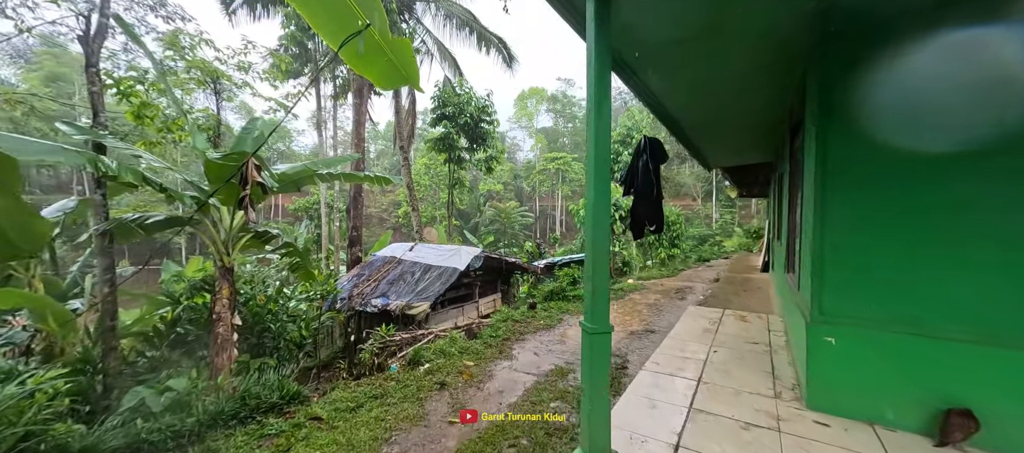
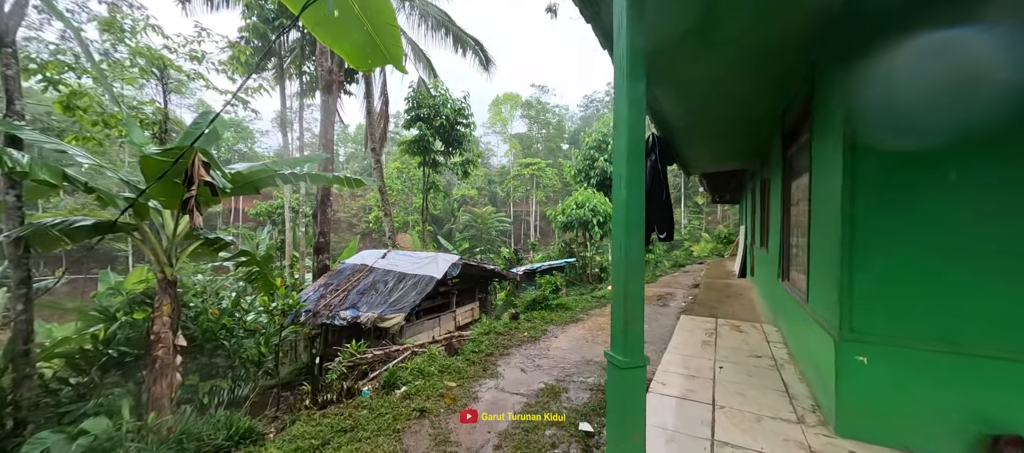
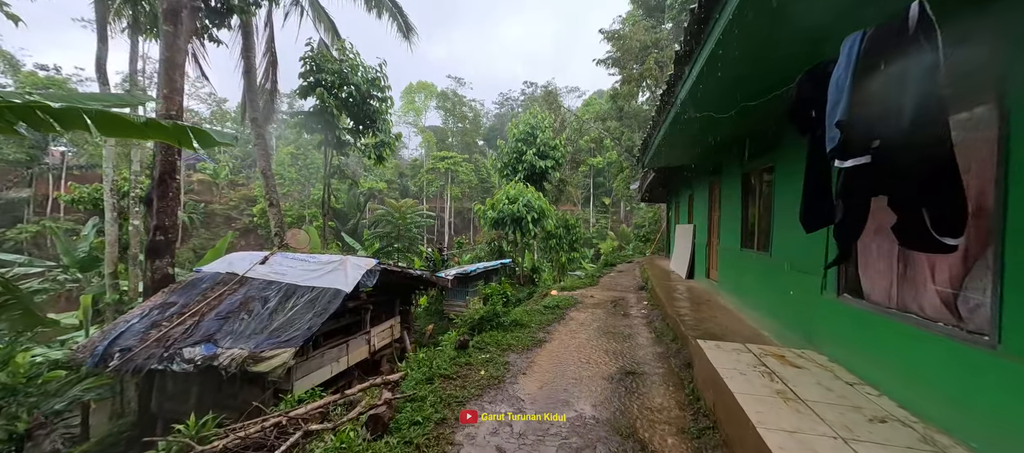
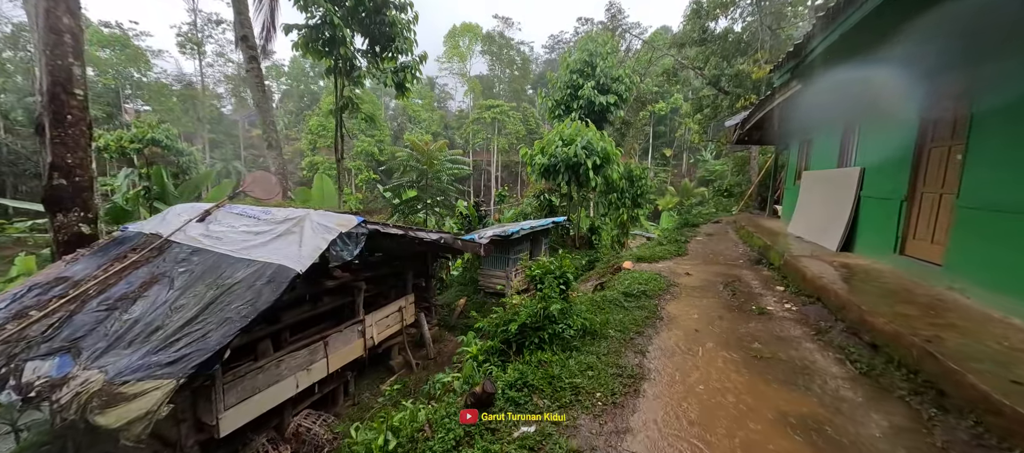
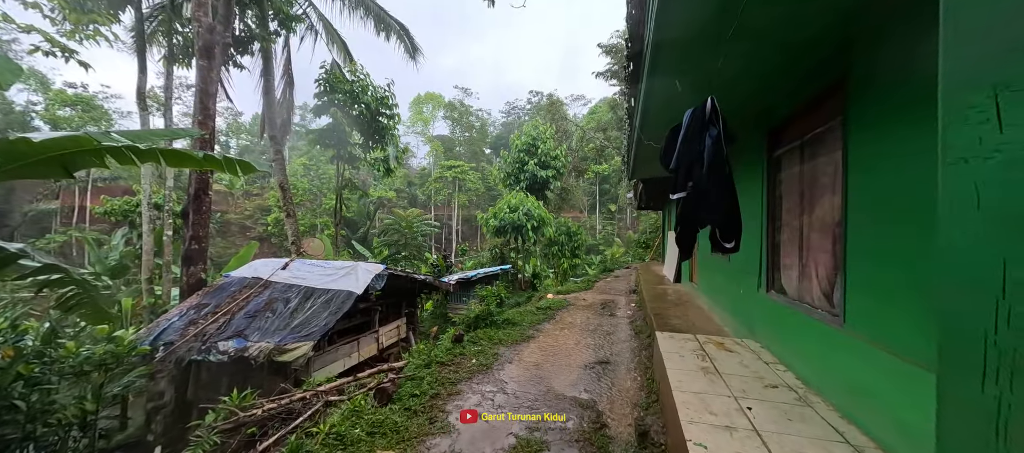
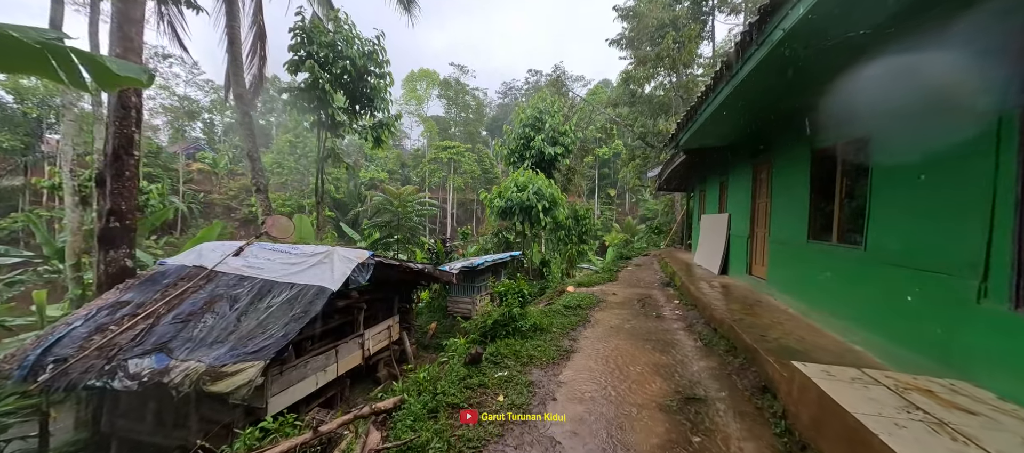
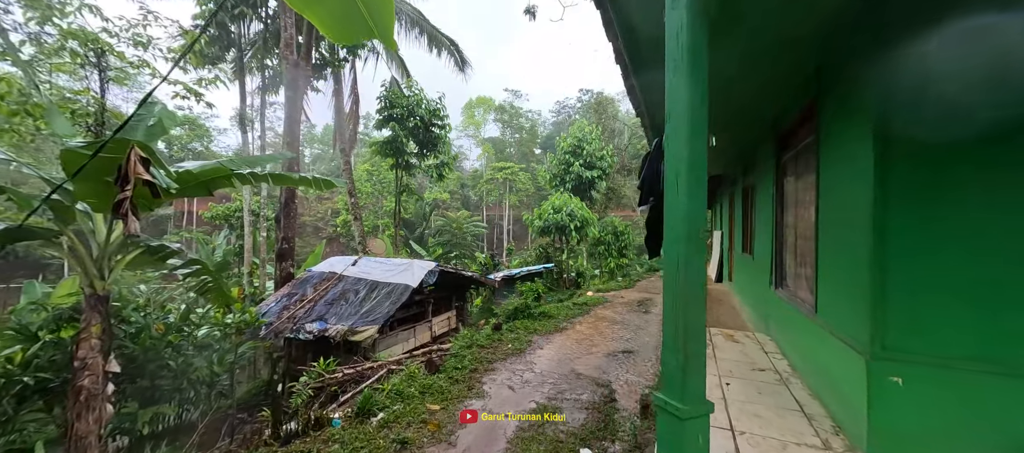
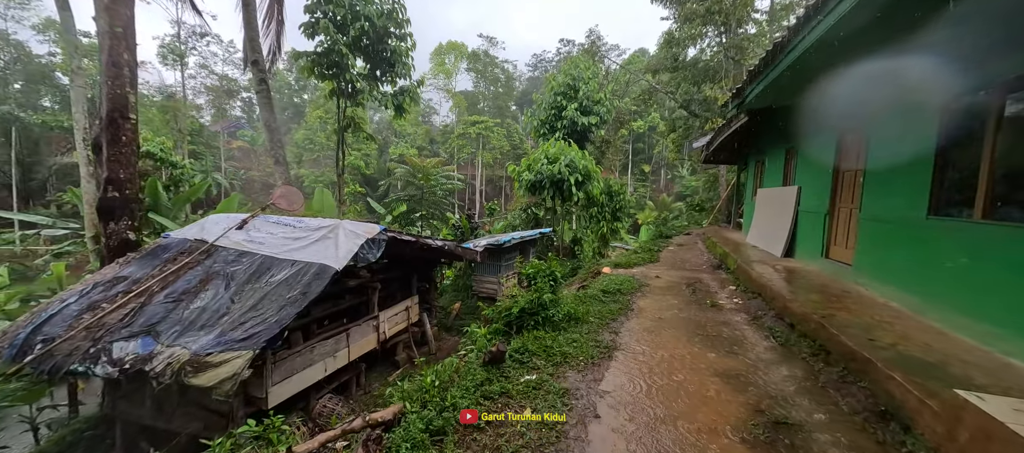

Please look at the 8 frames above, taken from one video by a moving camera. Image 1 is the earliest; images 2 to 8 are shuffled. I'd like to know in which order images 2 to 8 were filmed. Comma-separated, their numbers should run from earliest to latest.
2, 7, 5, 3, 6, 8, 4
